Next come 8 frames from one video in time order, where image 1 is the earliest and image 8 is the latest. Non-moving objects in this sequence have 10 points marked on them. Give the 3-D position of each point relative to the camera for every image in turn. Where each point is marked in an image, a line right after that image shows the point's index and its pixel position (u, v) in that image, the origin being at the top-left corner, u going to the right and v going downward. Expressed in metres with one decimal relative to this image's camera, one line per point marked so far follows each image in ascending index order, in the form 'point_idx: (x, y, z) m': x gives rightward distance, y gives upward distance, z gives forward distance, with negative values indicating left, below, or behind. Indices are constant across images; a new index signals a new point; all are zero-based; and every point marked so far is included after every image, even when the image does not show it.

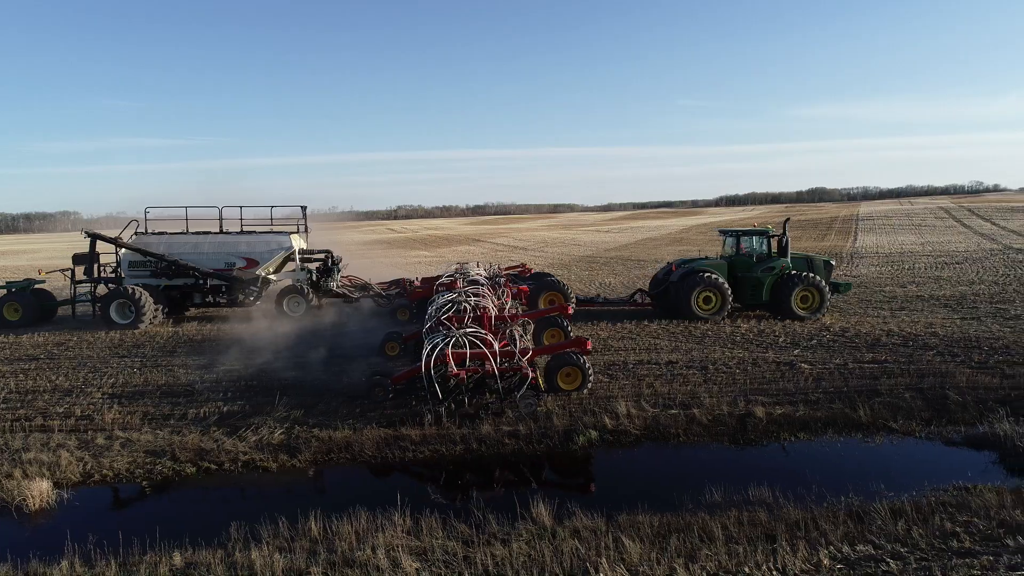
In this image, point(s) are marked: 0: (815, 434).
0: (+2.7, -1.3, +6.5) m
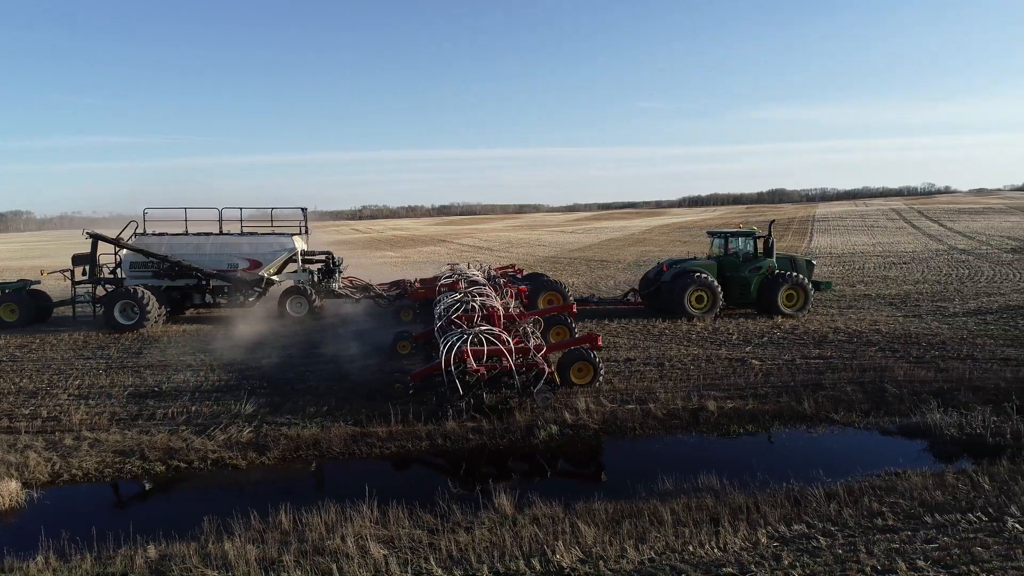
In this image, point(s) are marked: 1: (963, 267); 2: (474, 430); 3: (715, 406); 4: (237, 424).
0: (+2.4, -1.3, +6.9) m
1: (+10.2, +0.5, +16.6) m
2: (-0.4, -1.4, +7.0) m
3: (+2.0, -1.2, +7.2) m
4: (-2.8, -1.4, +7.4) m
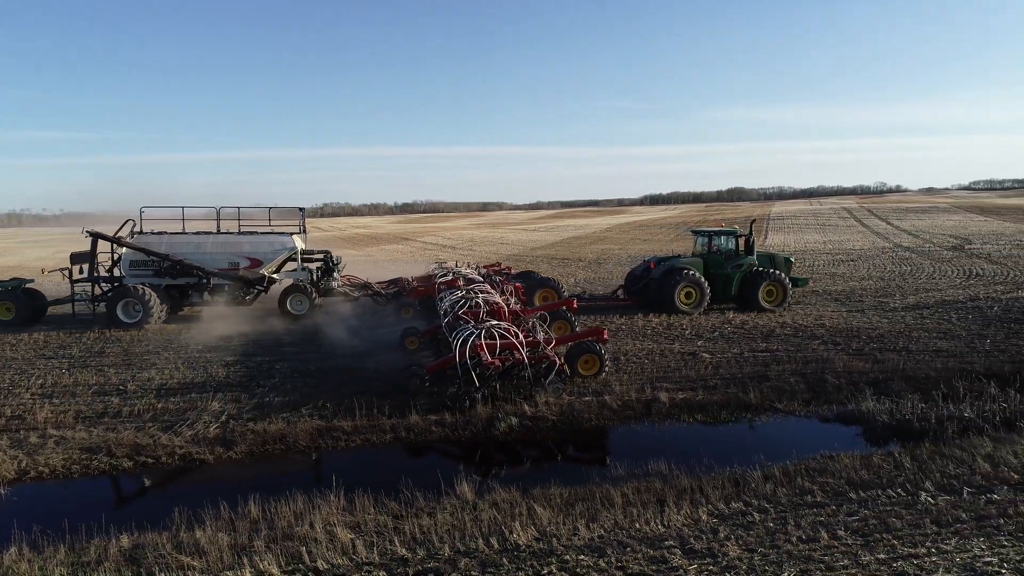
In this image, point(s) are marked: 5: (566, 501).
0: (+2.0, -1.3, +7.3) m
1: (+9.3, +0.6, +17.4) m
2: (-0.7, -1.3, +7.2) m
3: (+1.6, -1.1, +7.6) m
4: (-3.2, -1.4, +7.5) m
5: (+0.4, -1.5, +5.1) m
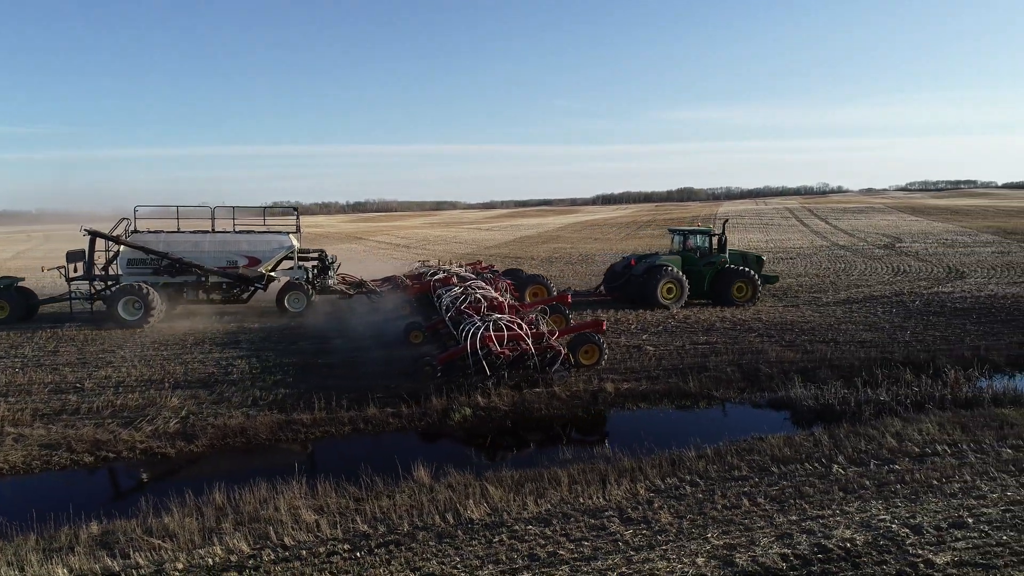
0: (+1.5, -1.2, +7.8) m
1: (+8.2, +0.6, +18.3) m
2: (-1.2, -1.3, +7.6) m
3: (+1.1, -1.1, +8.0) m
4: (-3.7, -1.3, +7.7) m
5: (0.0, -1.5, +5.5) m
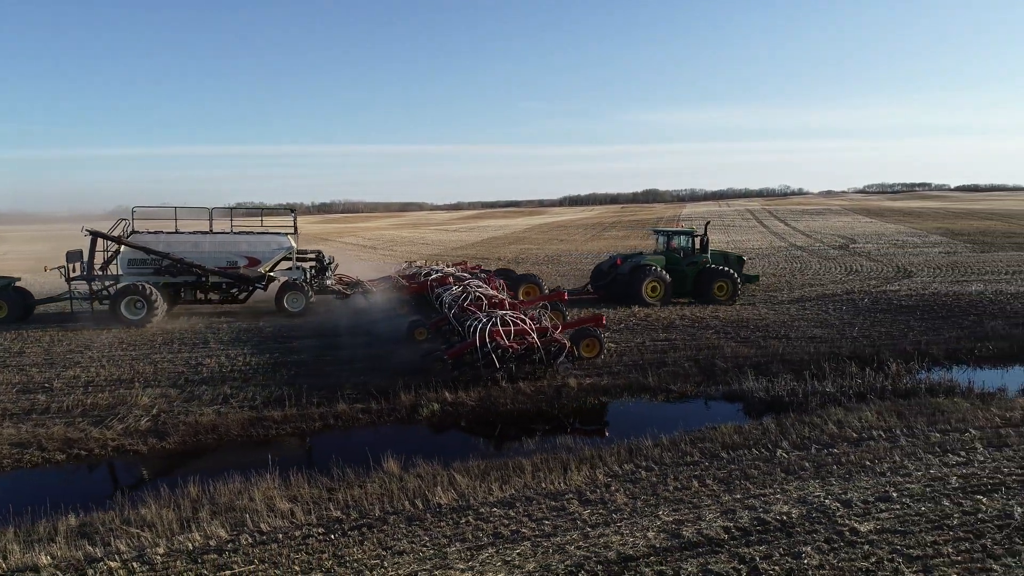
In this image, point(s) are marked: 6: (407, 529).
0: (+1.1, -1.2, +8.2) m
1: (+7.3, +0.7, +19.0) m
2: (-1.6, -1.3, +7.8) m
3: (+0.7, -1.1, +8.4) m
4: (-4.0, -1.3, +7.8) m
5: (-0.2, -1.4, +5.8) m
6: (-0.6, -1.5, +4.4) m
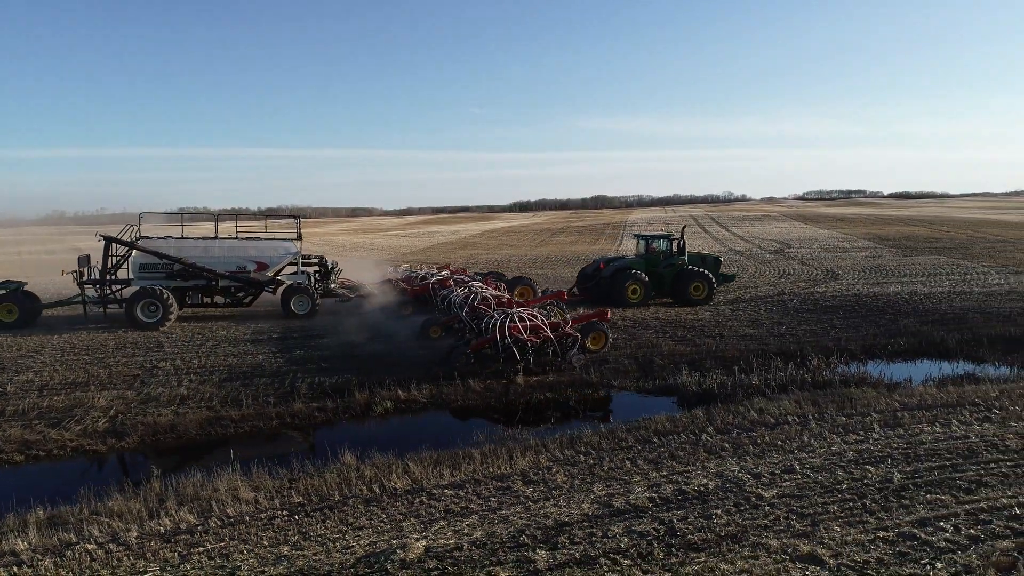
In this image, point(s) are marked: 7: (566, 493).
0: (+0.6, -1.2, +8.7) m
1: (+6.0, +0.6, +19.9) m
2: (-2.1, -1.3, +8.1) m
3: (+0.1, -1.1, +8.8) m
4: (-4.6, -1.4, +8.0) m
5: (-0.7, -1.4, +6.3) m
6: (-1.0, -1.5, +4.8) m
7: (+0.4, -1.3, +4.8) m
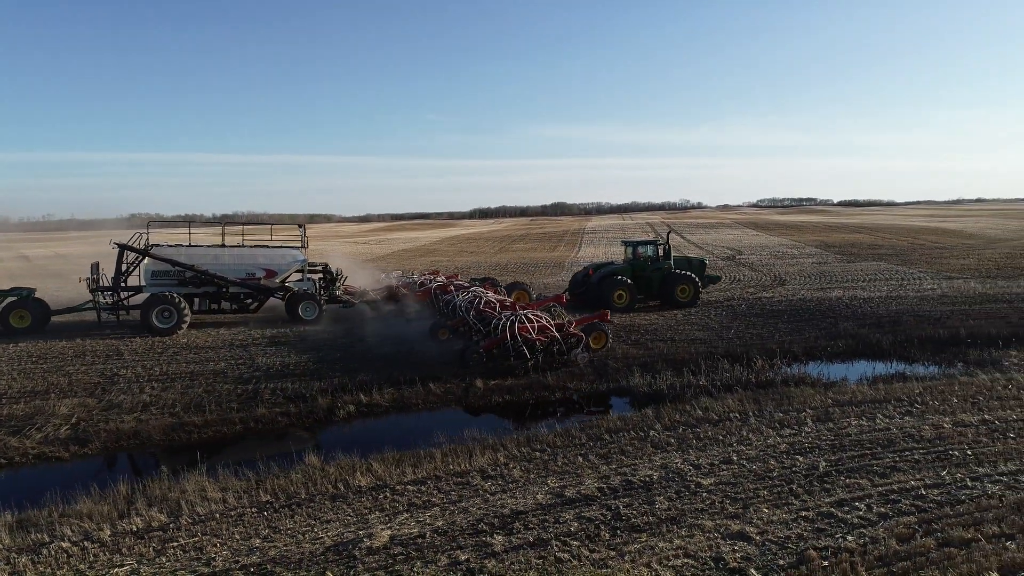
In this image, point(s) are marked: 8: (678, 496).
0: (+0.1, -1.3, +9.0) m
1: (+4.9, +0.4, +20.5) m
2: (-2.6, -1.4, +8.3) m
3: (-0.4, -1.2, +9.2) m
4: (-5.0, -1.5, +8.1) m
5: (-1.0, -1.5, +6.5) m
6: (-1.2, -1.5, +5.1) m
7: (+0.1, -1.4, +5.1) m
8: (+1.0, -1.3, +4.5) m
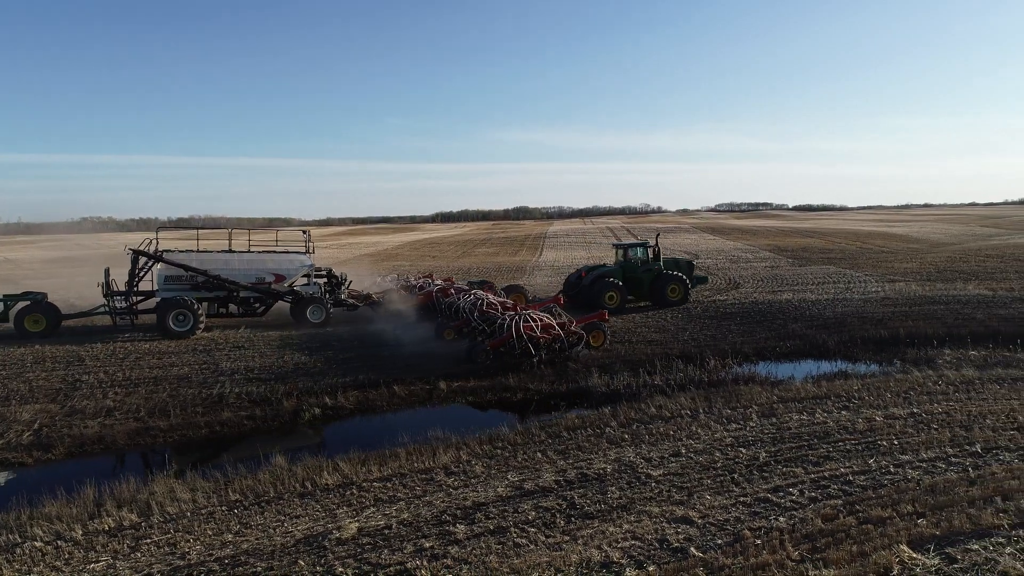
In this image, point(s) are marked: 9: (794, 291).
0: (-0.4, -1.4, +9.3) m
1: (+3.8, +0.3, +21.0) m
2: (-3.0, -1.5, +8.4) m
3: (-0.9, -1.2, +9.4) m
4: (-5.4, -1.5, +8.1) m
5: (-1.4, -1.6, +6.7) m
6: (-1.5, -1.5, +5.3) m
7: (-0.2, -1.4, +5.4) m
8: (+0.8, -1.3, +4.8) m
9: (+6.3, -0.1, +16.3) m
